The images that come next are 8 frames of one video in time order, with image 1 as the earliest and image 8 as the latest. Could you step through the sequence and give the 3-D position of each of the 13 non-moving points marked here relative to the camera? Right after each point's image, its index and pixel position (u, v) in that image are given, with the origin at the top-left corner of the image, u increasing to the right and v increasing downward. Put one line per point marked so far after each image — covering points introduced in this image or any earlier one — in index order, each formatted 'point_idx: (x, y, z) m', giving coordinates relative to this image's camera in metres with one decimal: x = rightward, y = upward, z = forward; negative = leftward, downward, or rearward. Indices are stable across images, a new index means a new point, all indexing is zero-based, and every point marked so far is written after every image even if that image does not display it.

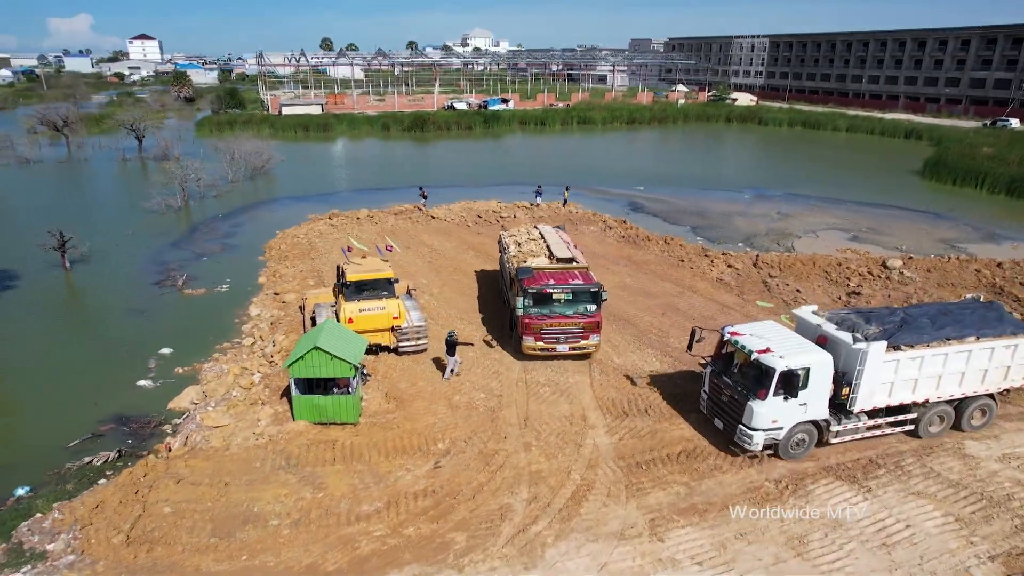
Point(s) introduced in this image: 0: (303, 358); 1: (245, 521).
0: (-3.2, -1.1, +11.2) m
1: (-3.4, -3.0, +9.4) m
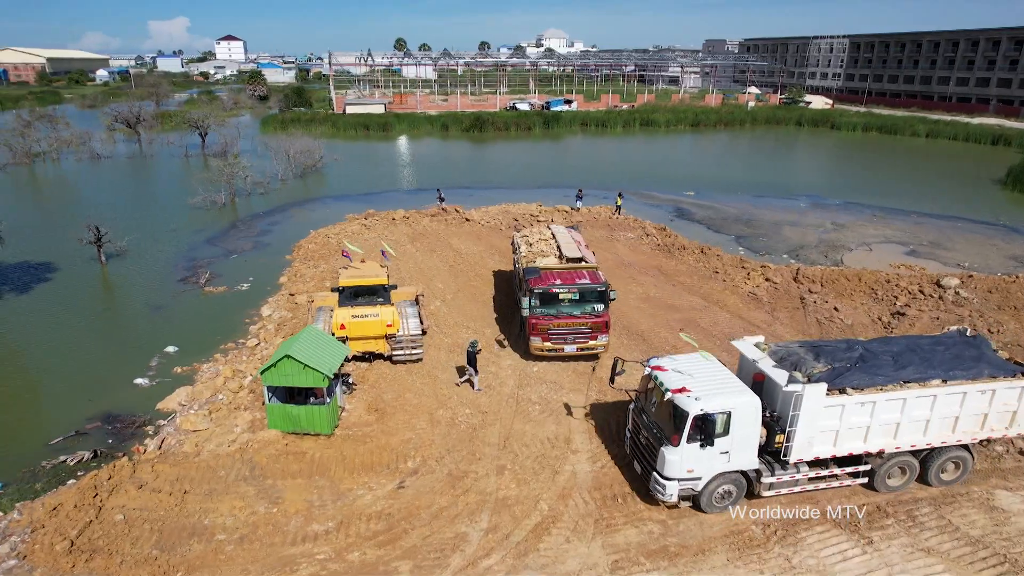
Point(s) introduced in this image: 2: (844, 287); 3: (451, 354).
0: (-3.5, -1.2, +10.9) m
1: (-4.0, -3.1, +9.1) m
2: (+8.7, 0.0, +19.1) m
3: (-1.2, -1.3, +14.5) m
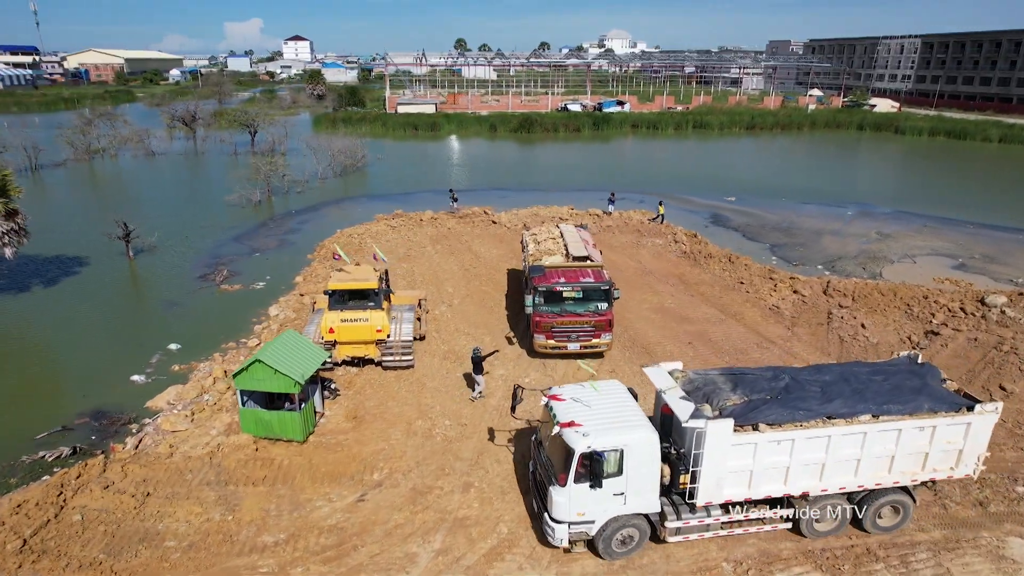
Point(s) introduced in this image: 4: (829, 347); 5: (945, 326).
0: (-3.9, -1.2, +10.7) m
1: (-4.6, -3.1, +9.0) m
2: (+9.0, -0.4, +17.9) m
3: (-1.3, -1.4, +14.1) m
4: (+6.5, -1.2, +15.0) m
5: (+9.7, -0.9, +16.2) m
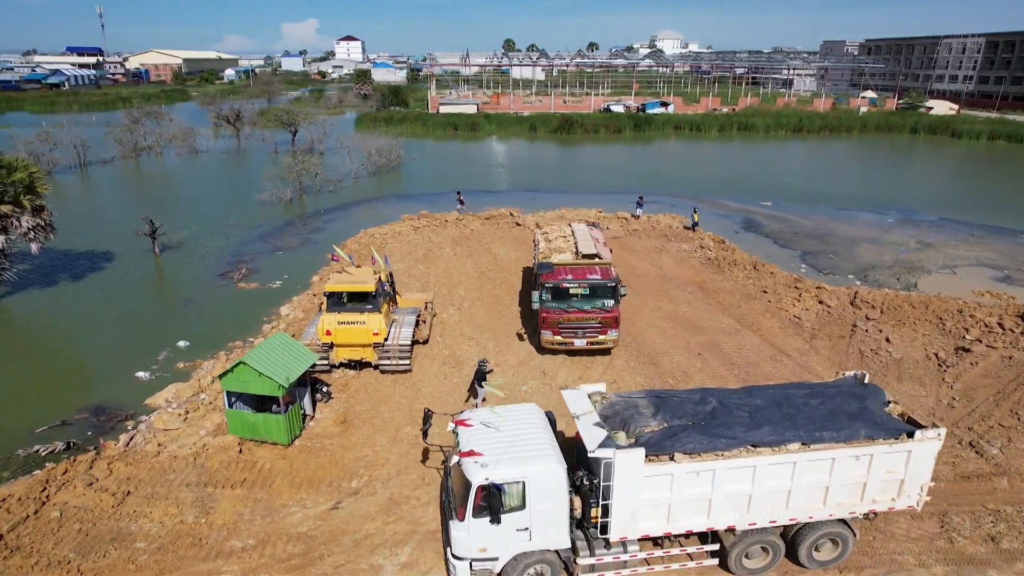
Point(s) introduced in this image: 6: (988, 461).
0: (-4.1, -1.2, +10.7) m
1: (-4.9, -3.1, +9.0) m
2: (+9.2, -0.7, +17.1) m
3: (-1.3, -1.5, +13.9) m
4: (+6.6, -1.5, +14.3) m
5: (+9.8, -1.2, +15.3) m
6: (+7.0, -2.5, +10.6) m
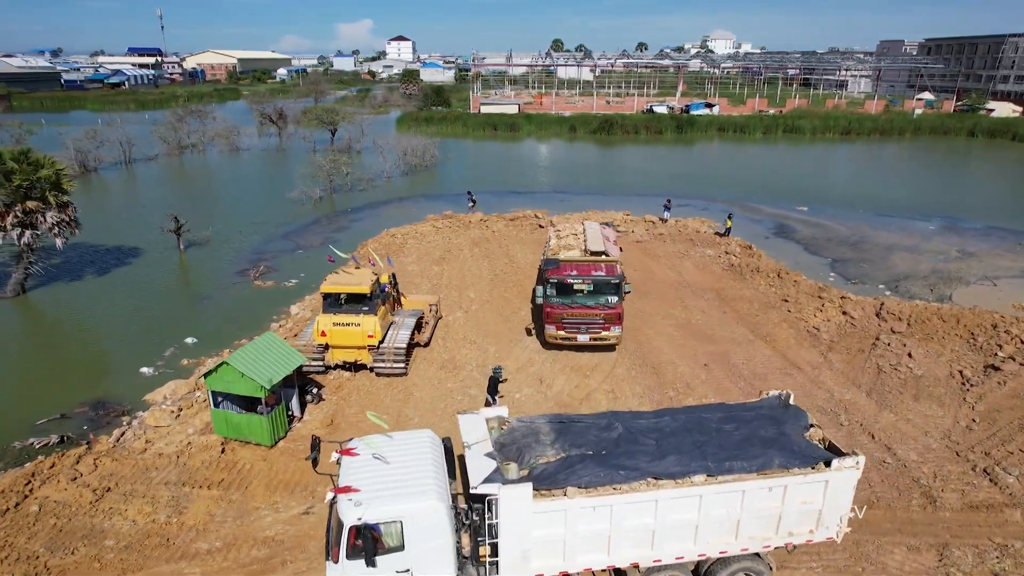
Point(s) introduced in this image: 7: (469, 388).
0: (-4.3, -1.2, +10.7) m
1: (-5.3, -3.1, +9.0) m
2: (+9.4, -0.9, +16.2) m
3: (-1.4, -1.5, +13.7) m
4: (+6.5, -1.7, +13.6) m
5: (+9.8, -1.4, +14.4) m
6: (+6.7, -2.8, +9.9) m
7: (-0.8, -1.8, +12.9) m
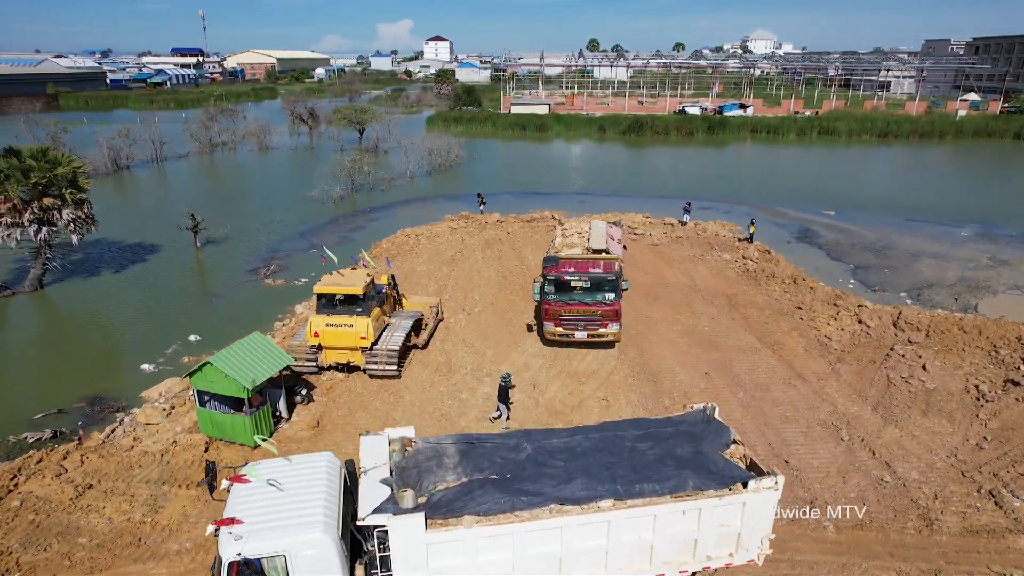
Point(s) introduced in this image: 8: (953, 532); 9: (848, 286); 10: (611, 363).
0: (-4.6, -1.2, +10.7) m
1: (-5.7, -3.1, +9.1) m
2: (+9.4, -1.1, +15.5) m
3: (-1.5, -1.6, +13.5) m
4: (+6.4, -1.8, +13.0) m
5: (+9.8, -1.7, +13.7) m
6: (+6.4, -2.9, +9.4) m
7: (-0.9, -1.8, +12.7) m
8: (+5.5, -3.0, +9.1) m
9: (+9.1, +0.1, +19.6) m
10: (+1.9, -1.4, +13.9) m
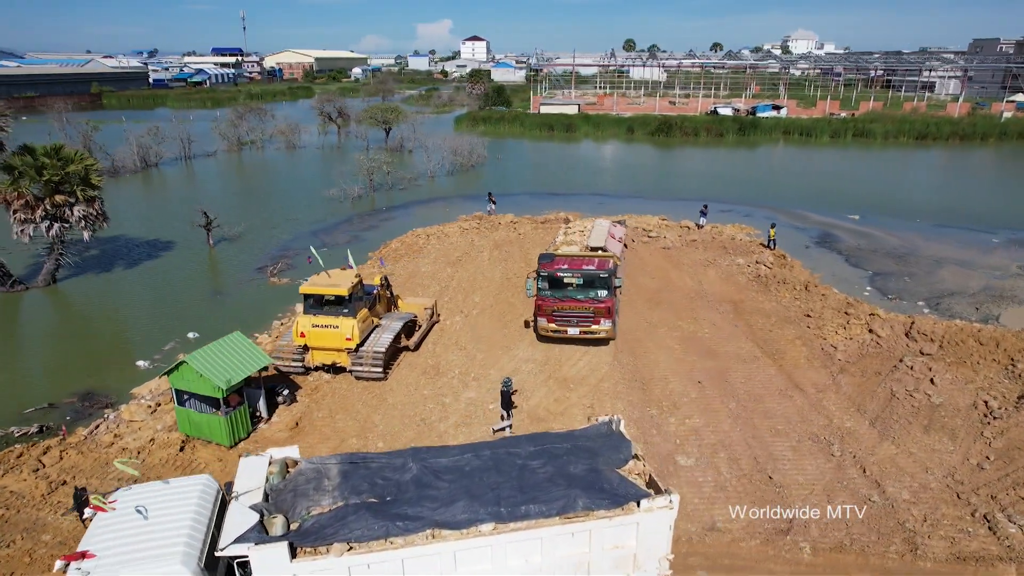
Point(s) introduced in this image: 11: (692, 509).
0: (-4.9, -1.2, +10.7) m
1: (-6.1, -3.0, +9.1) m
2: (+9.3, -1.3, +14.8) m
3: (-1.7, -1.6, +13.4) m
4: (+6.2, -2.0, +12.5) m
5: (+9.5, -1.9, +12.9) m
6: (+5.9, -3.1, +8.8) m
7: (-1.2, -1.9, +12.6) m
8: (+5.0, -3.2, +8.6) m
9: (+9.2, -0.1, +19.0) m
10: (+1.7, -1.5, +13.6) m
11: (+2.3, -2.9, +9.5) m
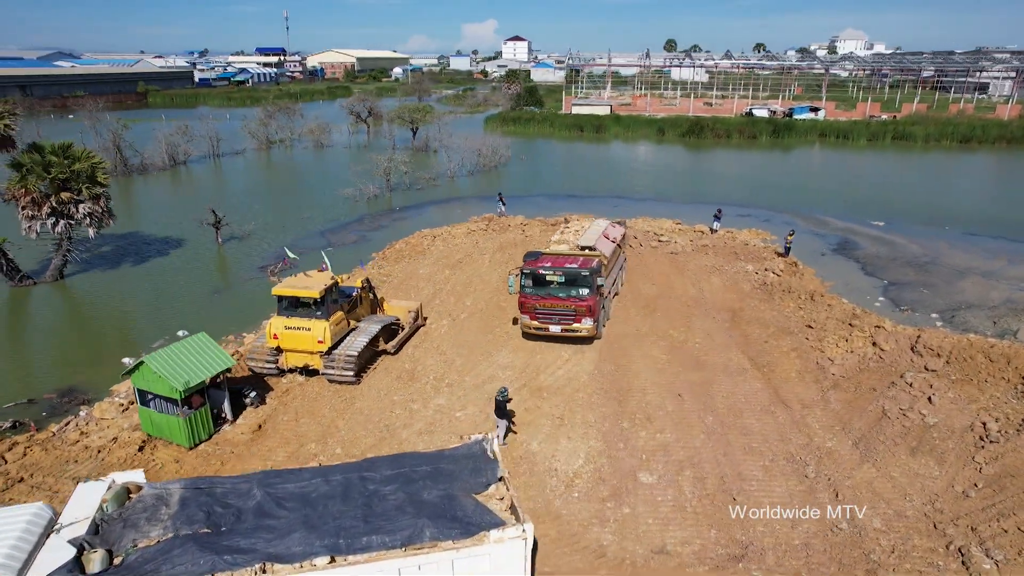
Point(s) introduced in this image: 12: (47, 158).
0: (-5.5, -1.2, +10.7) m
1: (-6.8, -3.0, +9.2) m
2: (+8.9, -1.6, +14.0) m
3: (-2.1, -1.7, +13.2) m
4: (+5.6, -2.2, +11.8) m
5: (+9.0, -2.1, +12.1) m
6: (+5.2, -3.3, +8.2) m
7: (-1.7, -1.9, +12.3) m
8: (+4.3, -3.4, +8.0) m
9: (+9.1, -0.4, +18.1) m
10: (+1.3, -1.6, +13.2) m
11: (+1.6, -3.0, +9.0) m
12: (-12.0, +3.3, +18.7) m
